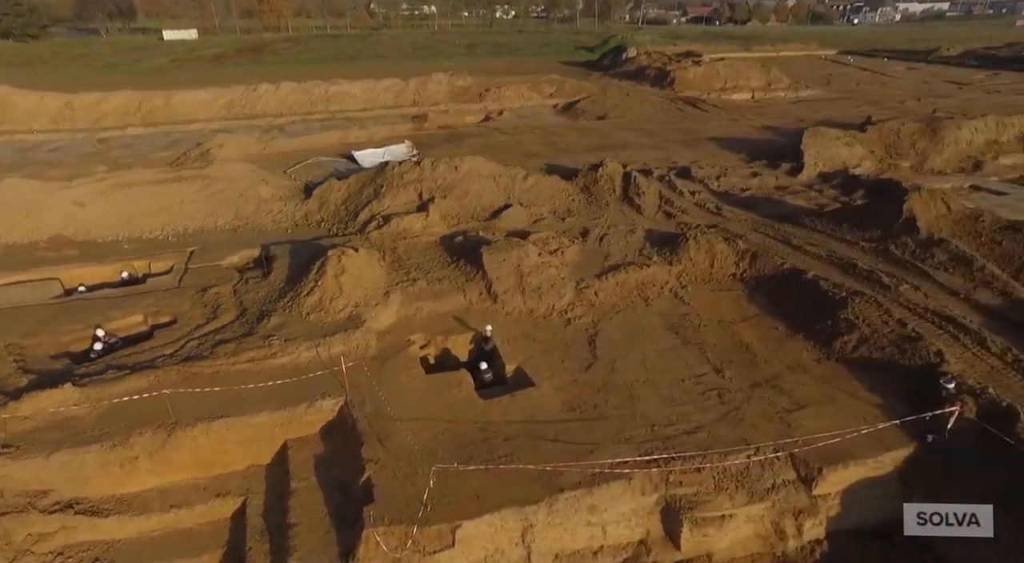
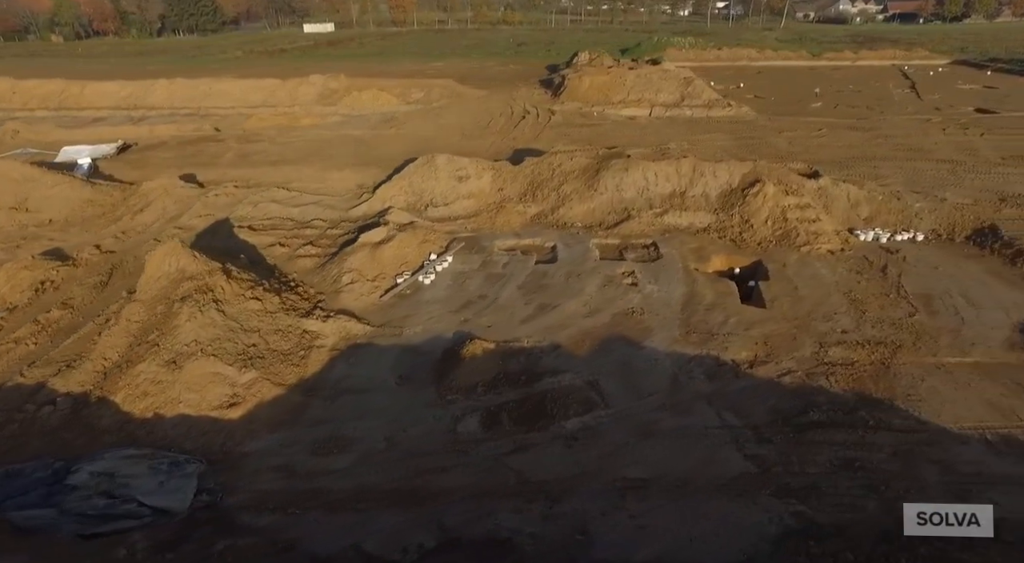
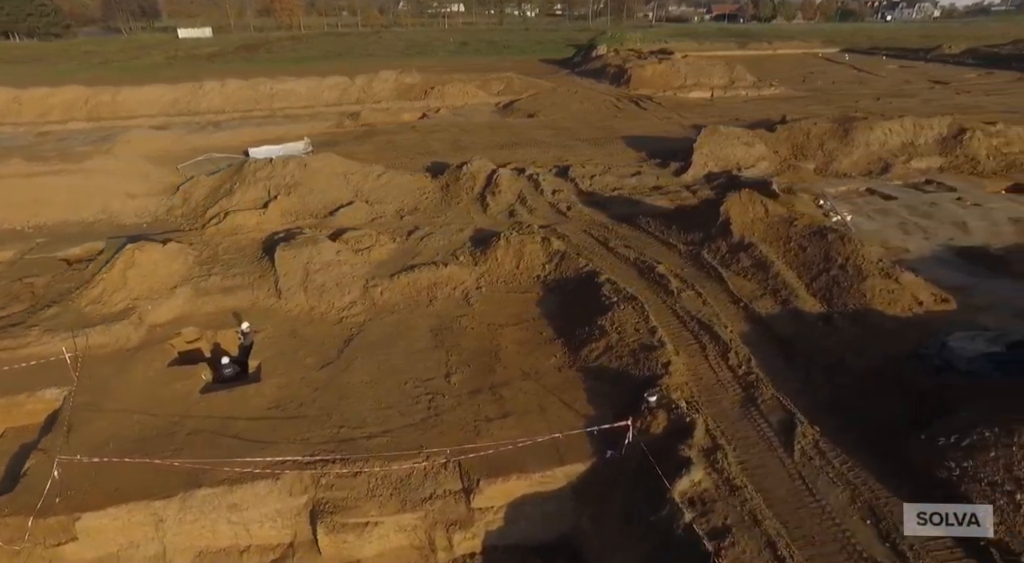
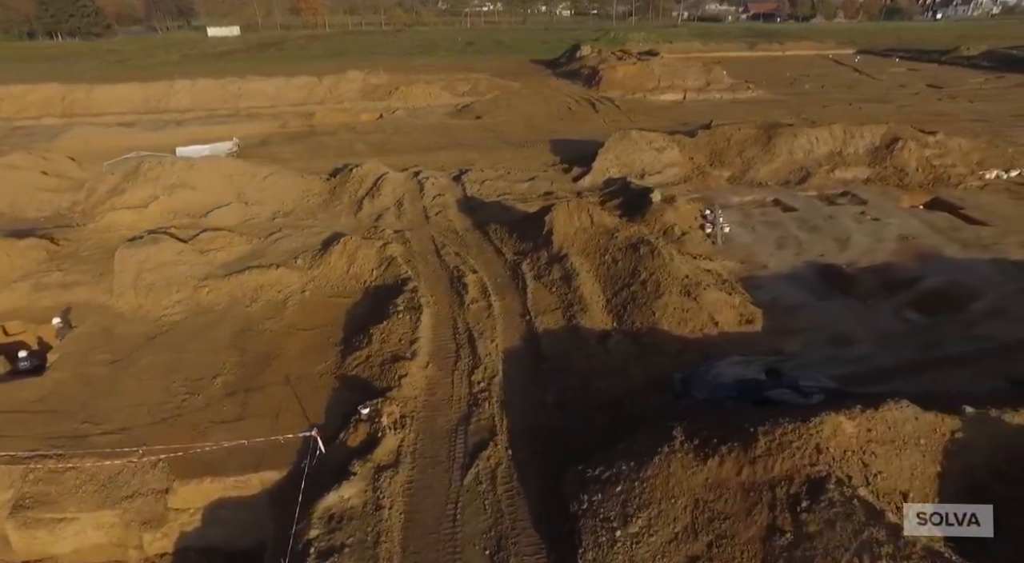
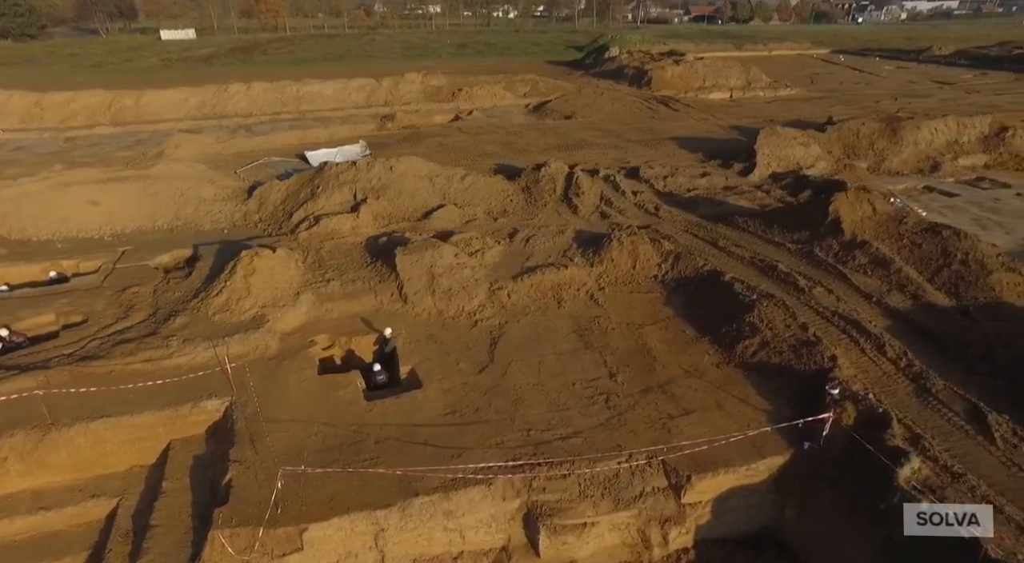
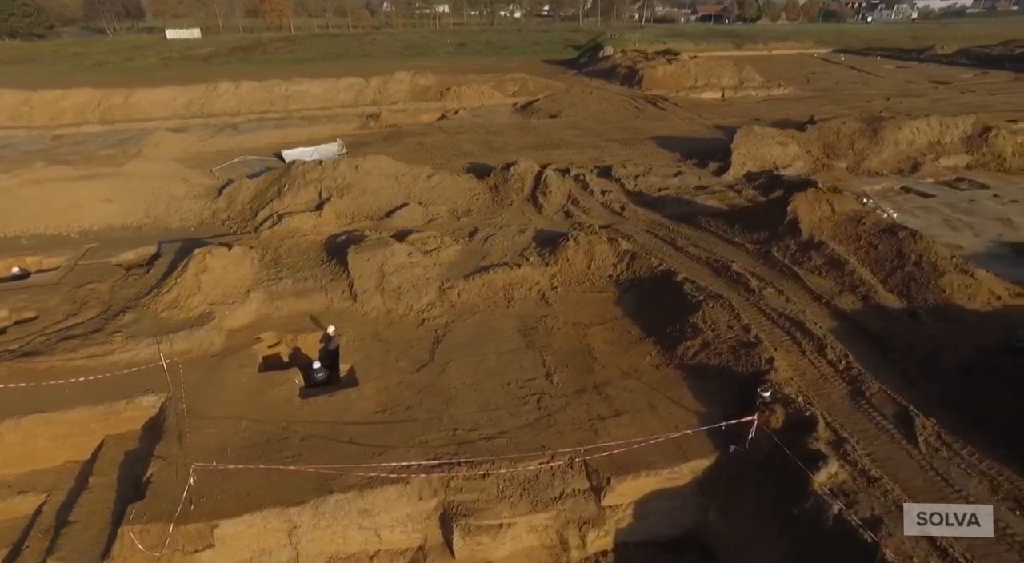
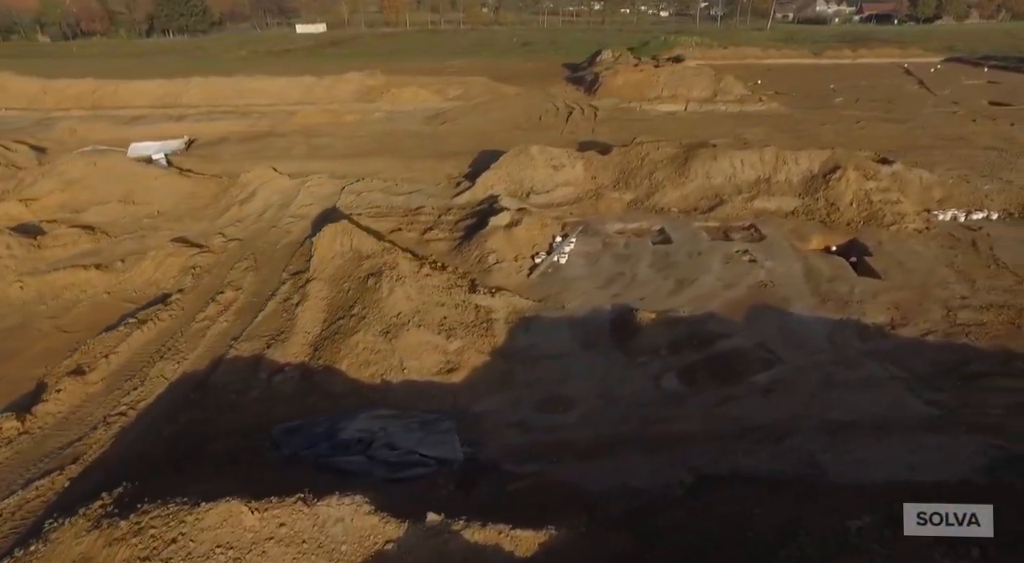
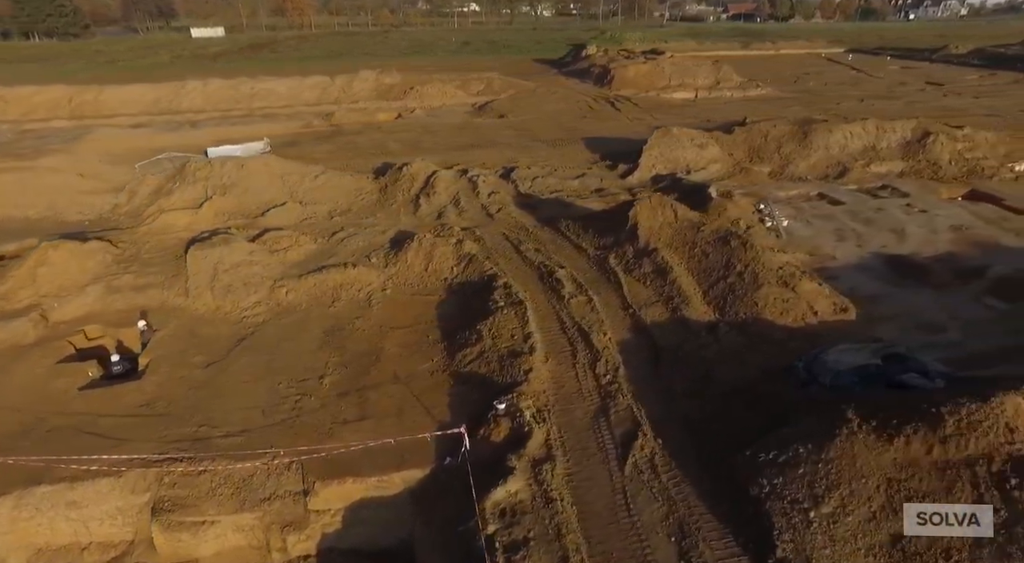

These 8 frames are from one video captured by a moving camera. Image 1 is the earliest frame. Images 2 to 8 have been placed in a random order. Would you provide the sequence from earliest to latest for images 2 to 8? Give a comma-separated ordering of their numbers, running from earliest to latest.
5, 6, 3, 8, 4, 7, 2
